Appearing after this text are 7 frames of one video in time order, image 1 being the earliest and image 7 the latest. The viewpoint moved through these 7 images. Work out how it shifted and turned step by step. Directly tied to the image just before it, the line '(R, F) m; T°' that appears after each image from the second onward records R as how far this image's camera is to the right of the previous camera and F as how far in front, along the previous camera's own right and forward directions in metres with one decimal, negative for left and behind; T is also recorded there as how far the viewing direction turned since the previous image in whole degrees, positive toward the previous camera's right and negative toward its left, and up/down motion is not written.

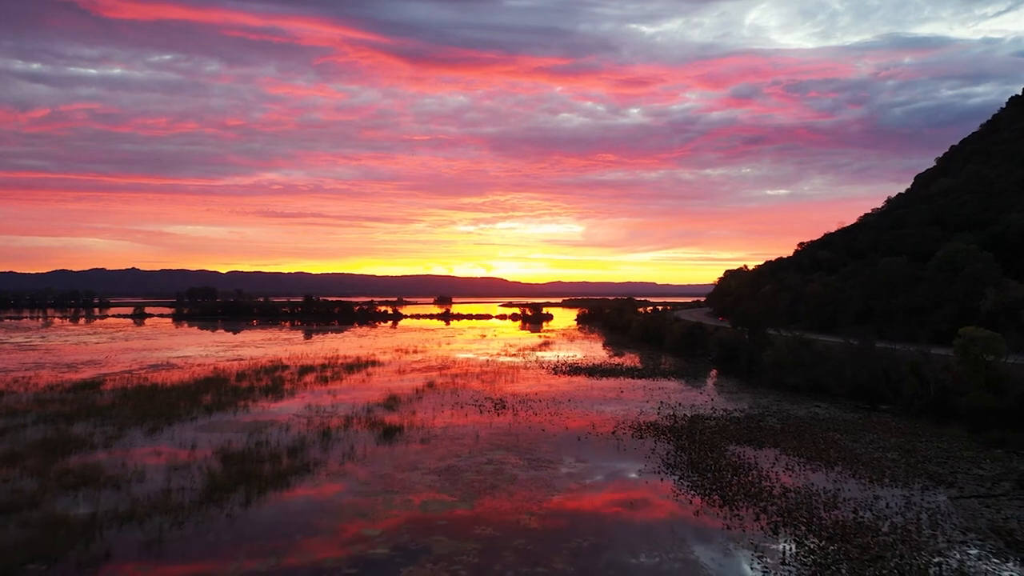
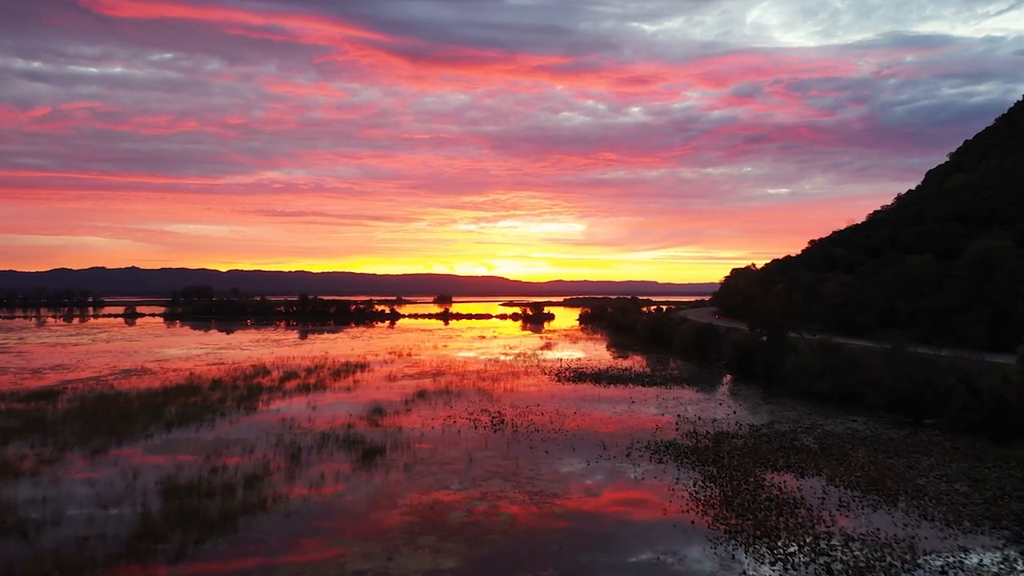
(+0.1, +2.4) m; 0°
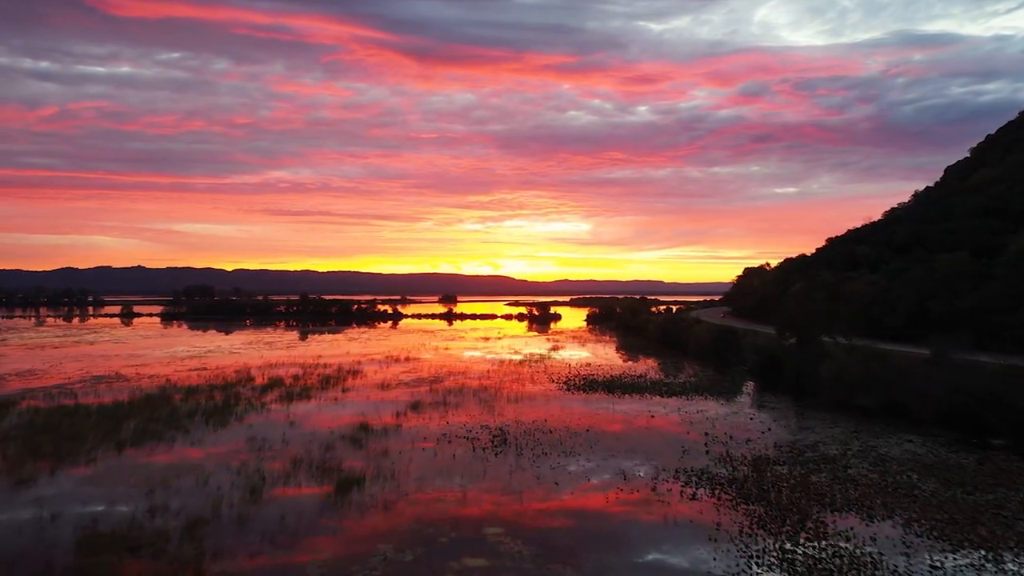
(+0.1, +2.6) m; -1°
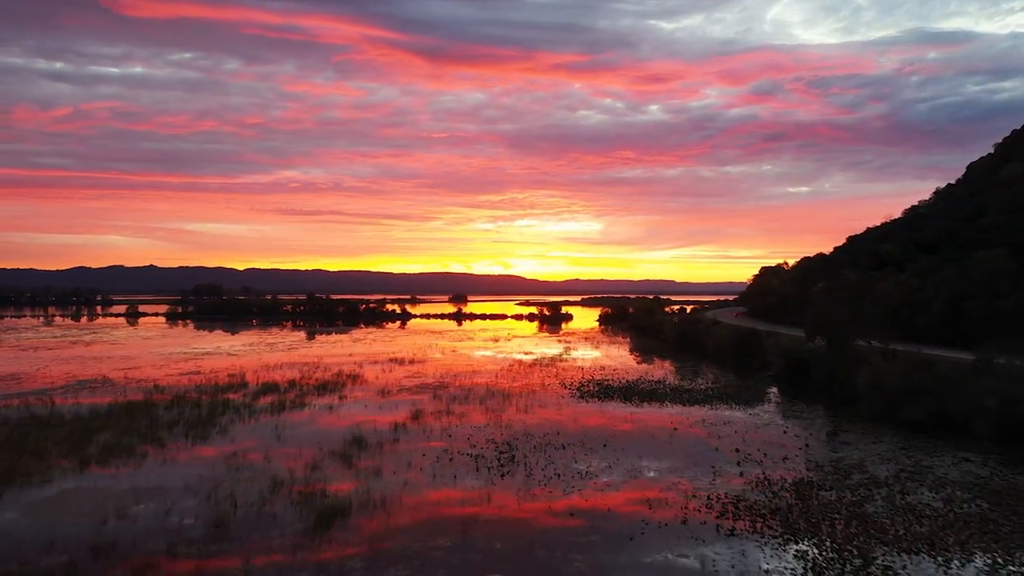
(0.0, +1.8) m; -1°
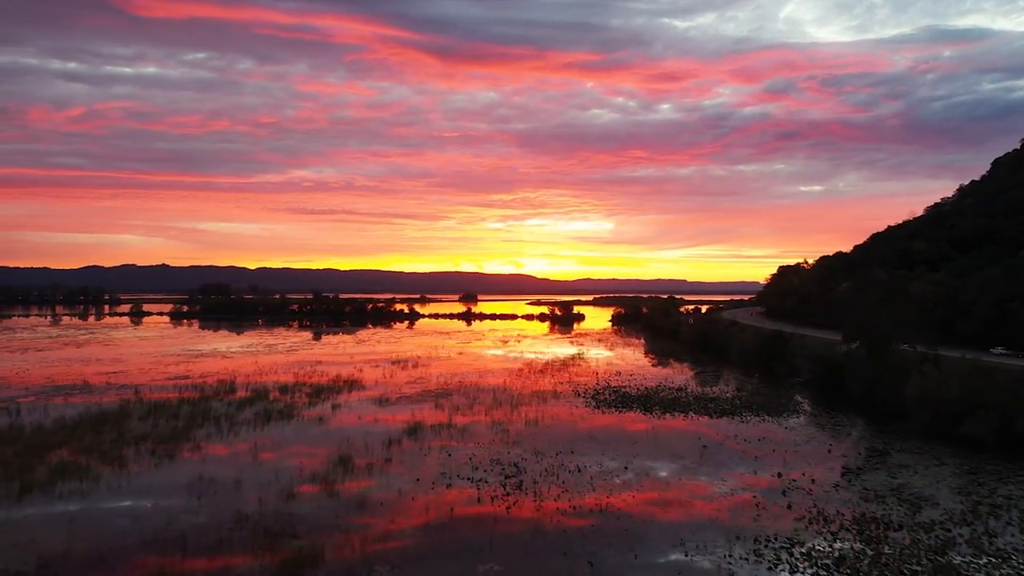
(+0.1, +2.2) m; -1°
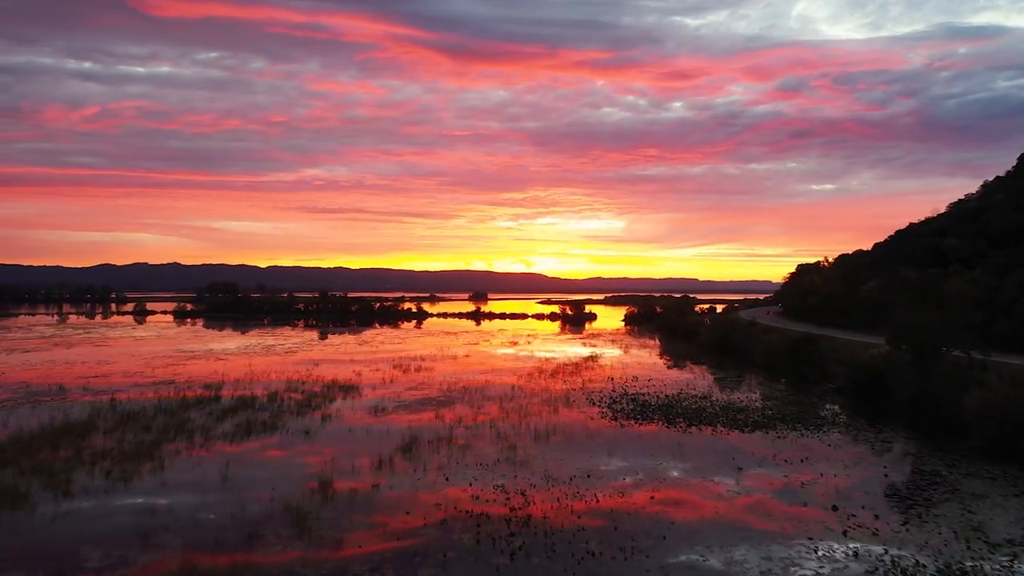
(+0.1, +2.1) m; -1°
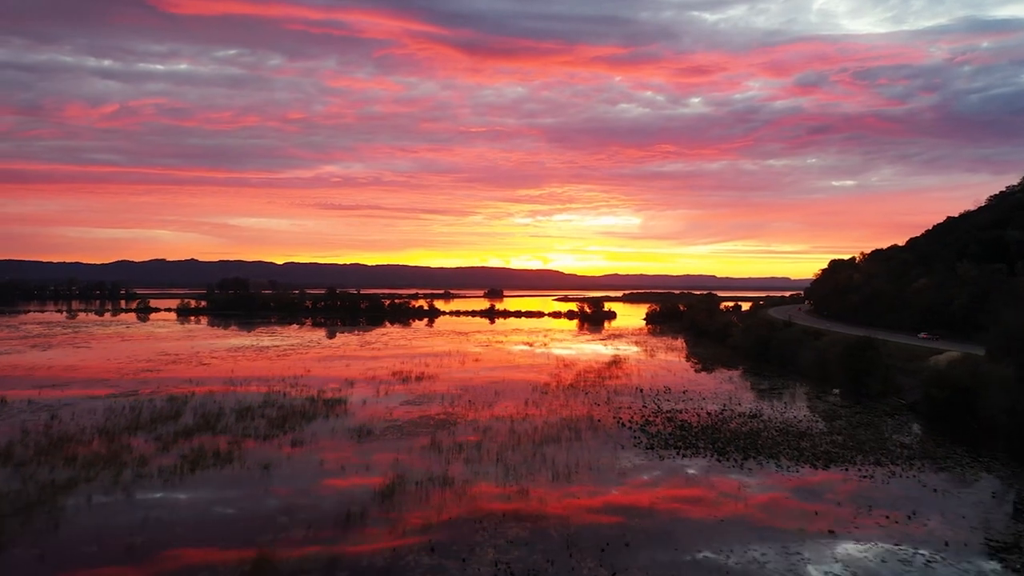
(+0.1, +3.8) m; -1°
